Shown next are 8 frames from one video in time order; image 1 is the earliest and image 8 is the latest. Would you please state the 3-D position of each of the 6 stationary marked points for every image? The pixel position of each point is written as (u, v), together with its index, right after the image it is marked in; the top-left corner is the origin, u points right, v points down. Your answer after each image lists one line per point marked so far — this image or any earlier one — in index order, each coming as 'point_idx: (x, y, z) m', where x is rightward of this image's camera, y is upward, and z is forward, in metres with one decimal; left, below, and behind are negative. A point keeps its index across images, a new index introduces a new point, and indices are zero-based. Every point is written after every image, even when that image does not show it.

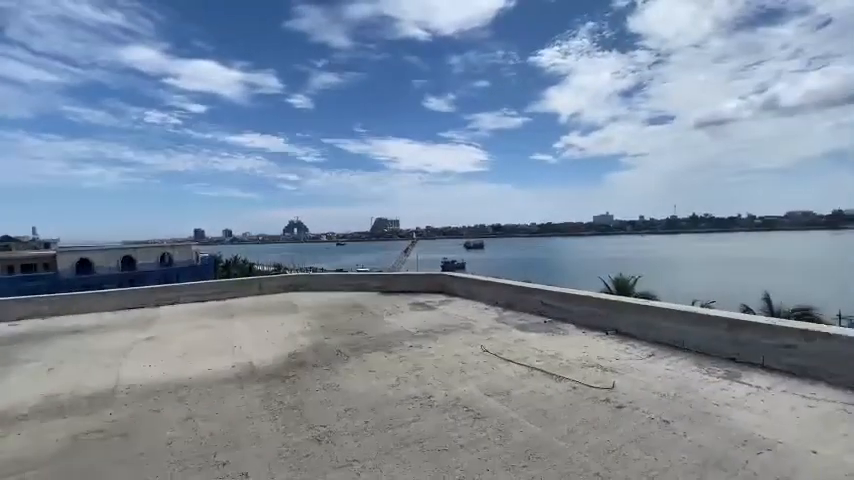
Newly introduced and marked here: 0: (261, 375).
0: (-1.4, -1.1, +3.3) m
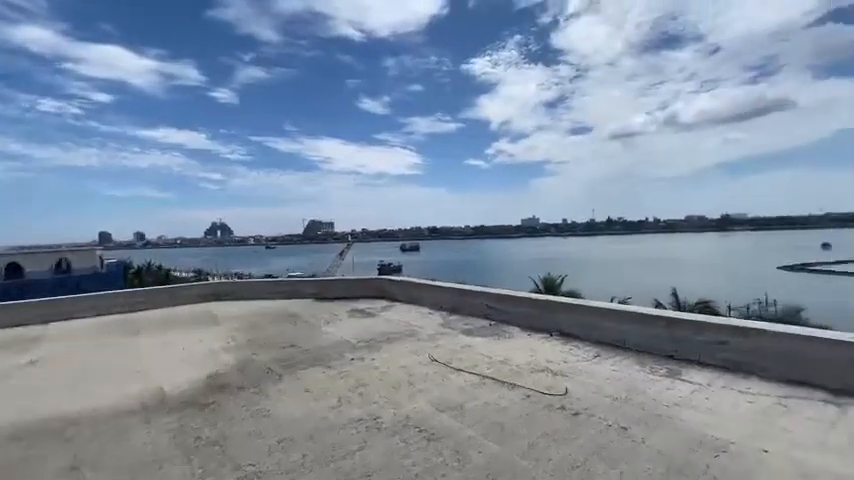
0: (-1.8, -1.1, +2.8) m
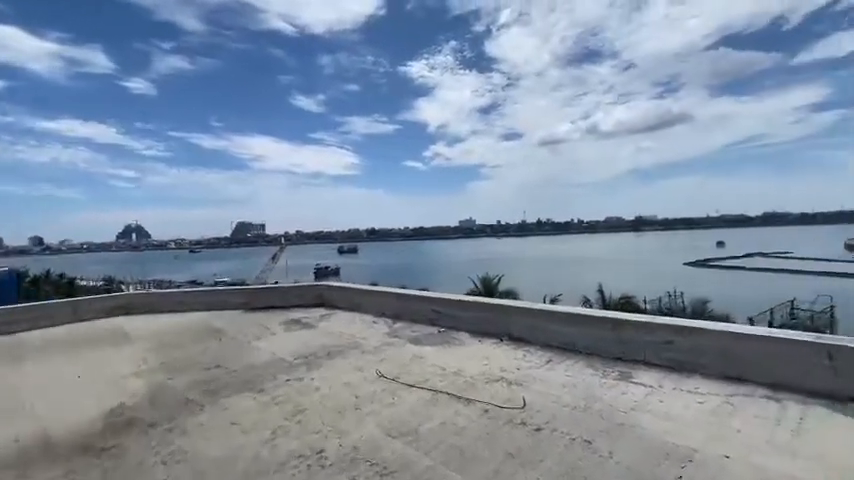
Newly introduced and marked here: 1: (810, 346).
0: (-2.1, -1.2, +2.3) m
1: (+2.4, -0.7, +2.5) m
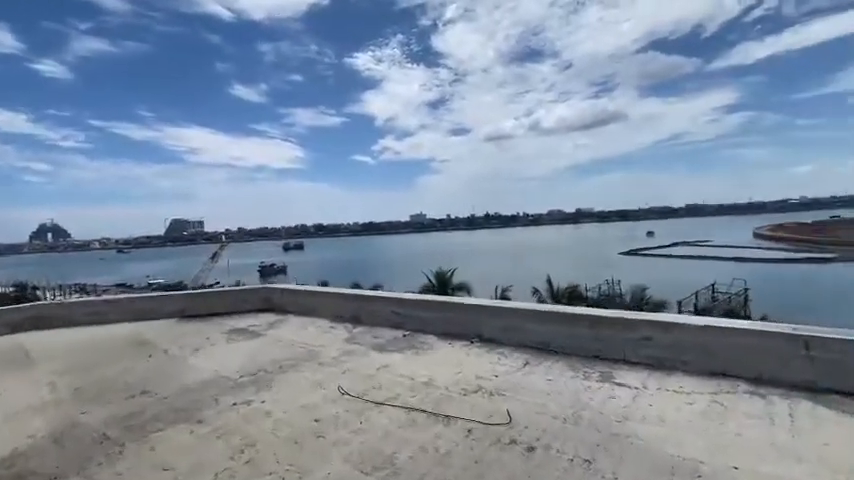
0: (-2.2, -1.2, +1.7) m
1: (+2.3, -0.6, +2.5) m
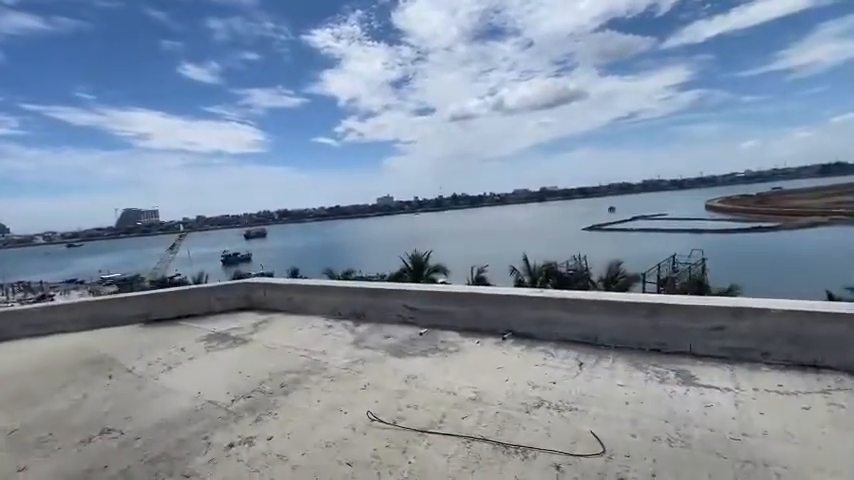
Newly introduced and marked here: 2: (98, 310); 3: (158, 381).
0: (-1.8, -1.2, +1.0) m
1: (+2.5, -0.4, +2.2) m
2: (-3.7, -0.8, +4.5) m
3: (-1.9, -1.0, +2.9) m
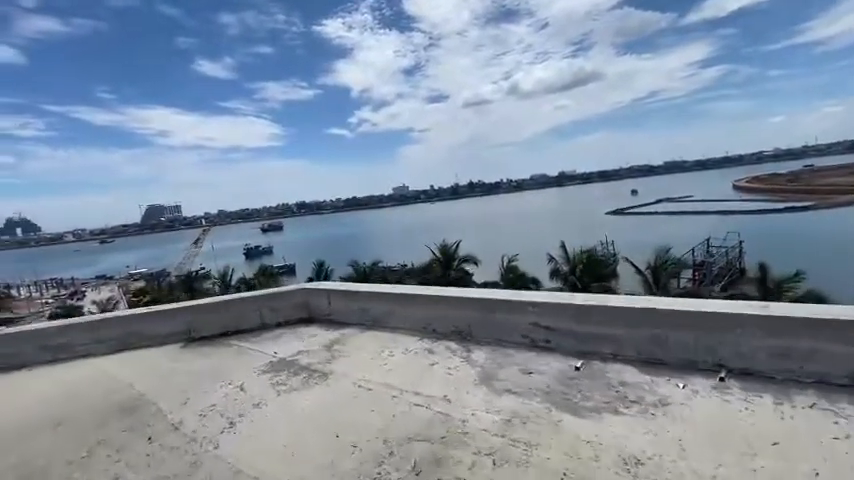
0: (-1.0, -1.3, +0.1) m
1: (+3.4, -0.4, +1.0) m
2: (-2.7, -0.8, +3.6) m
3: (-1.0, -1.0, +1.9) m
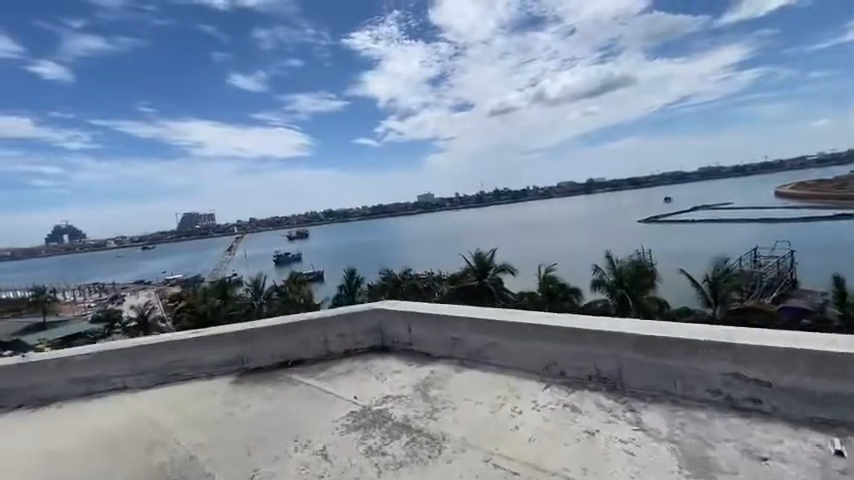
0: (-0.4, -1.3, -0.6) m
1: (+4.0, -0.4, +0.1) m
2: (-1.9, -0.9, +3.0) m
3: (-0.3, -1.1, +1.2) m
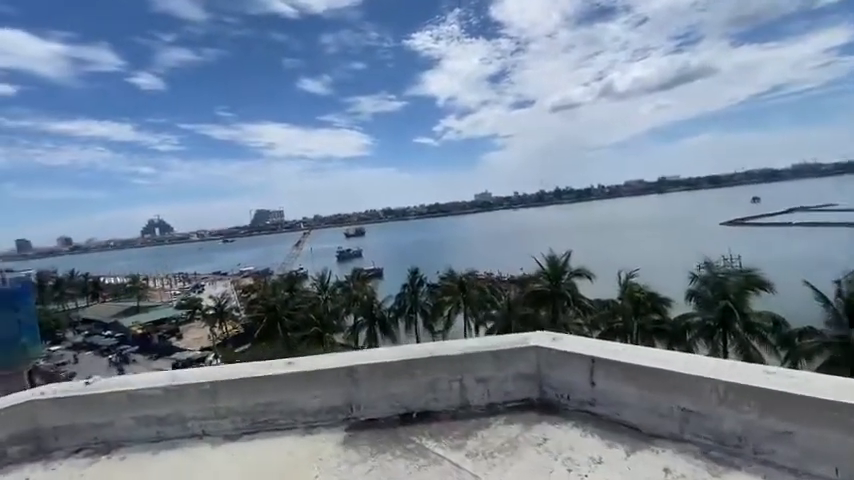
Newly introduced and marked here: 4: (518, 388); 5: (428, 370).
0: (+0.1, -1.4, -1.6) m
1: (+4.5, -0.6, -1.5) m
2: (-0.9, -0.9, +2.3) m
3: (+0.4, -1.1, +0.2) m
4: (+0.5, -0.8, +2.2) m
5: (0.0, -0.7, +2.2) m
